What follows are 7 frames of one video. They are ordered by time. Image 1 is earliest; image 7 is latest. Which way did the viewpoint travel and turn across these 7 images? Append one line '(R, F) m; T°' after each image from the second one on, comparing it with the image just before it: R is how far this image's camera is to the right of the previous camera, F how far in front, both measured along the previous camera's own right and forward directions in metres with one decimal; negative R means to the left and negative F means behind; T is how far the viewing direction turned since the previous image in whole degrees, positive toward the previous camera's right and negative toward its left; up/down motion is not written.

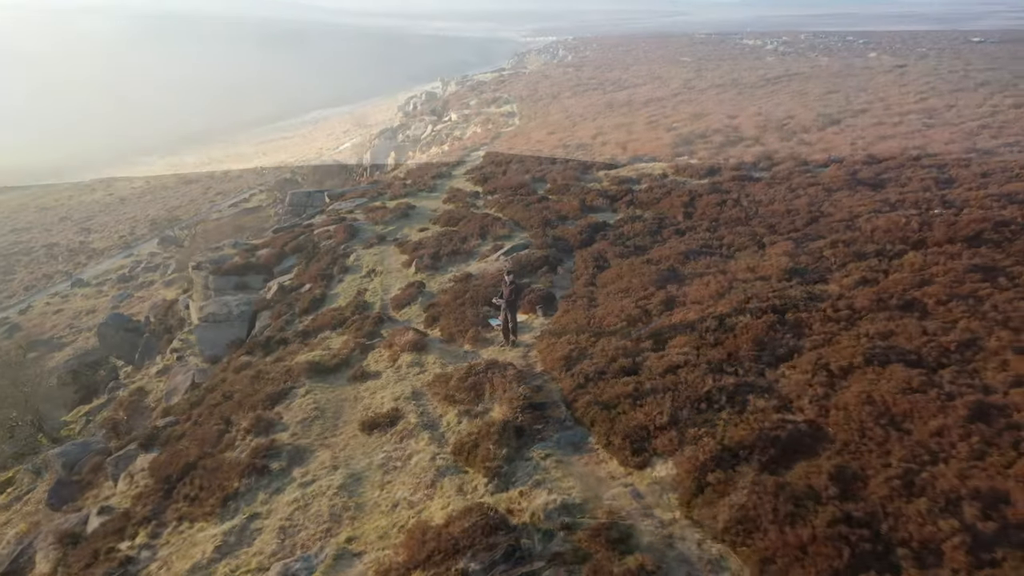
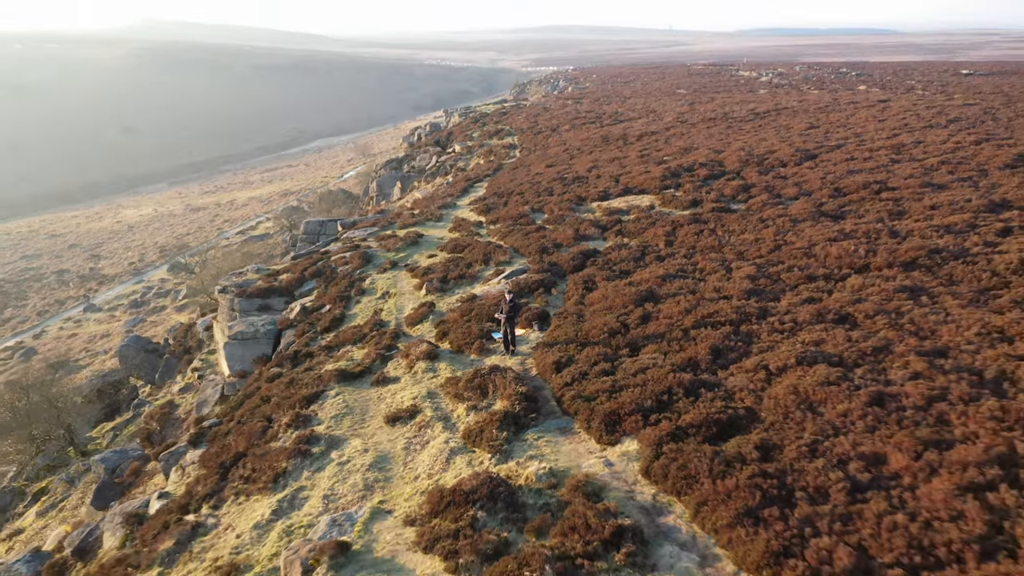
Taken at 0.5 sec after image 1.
(0.0, -1.7) m; 0°
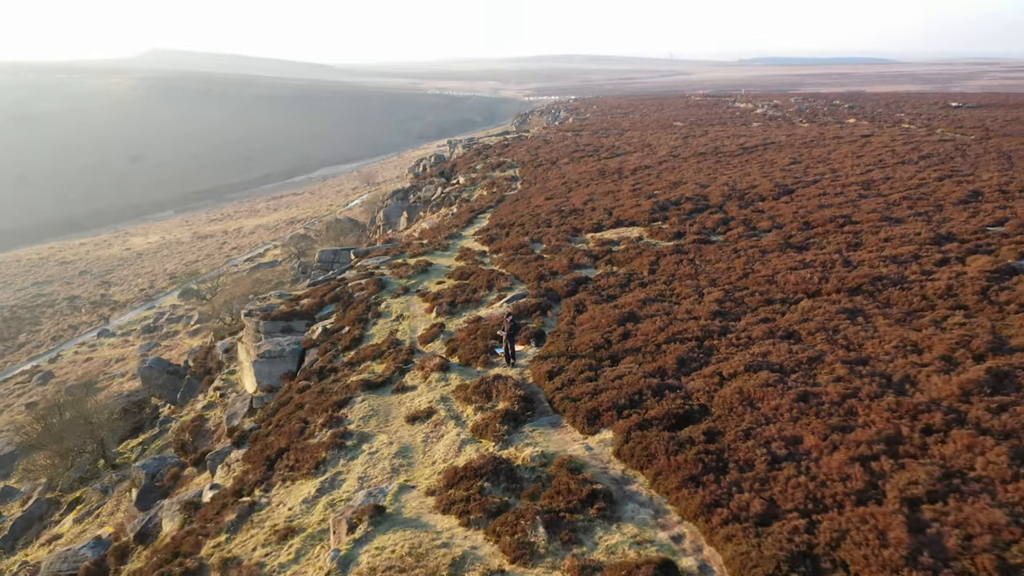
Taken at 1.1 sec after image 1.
(0.0, -2.0) m; 0°
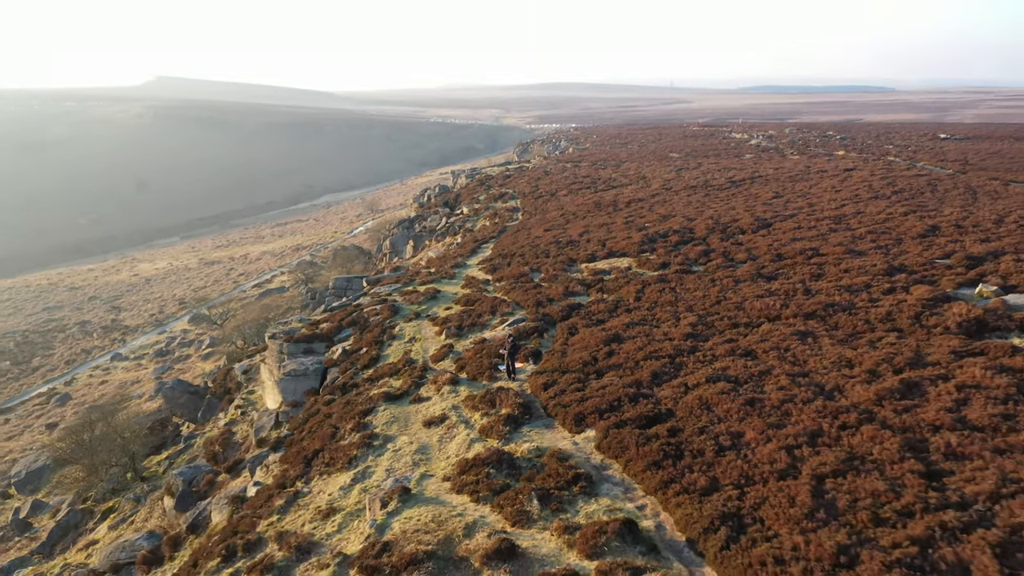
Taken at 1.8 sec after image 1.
(0.0, -2.3) m; 0°
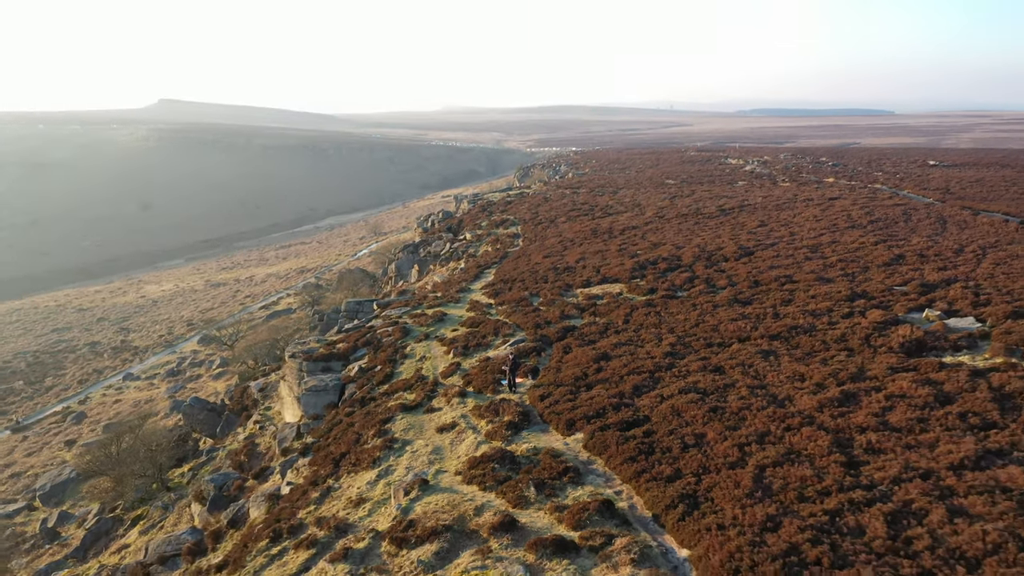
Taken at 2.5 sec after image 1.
(0.0, -2.3) m; 0°
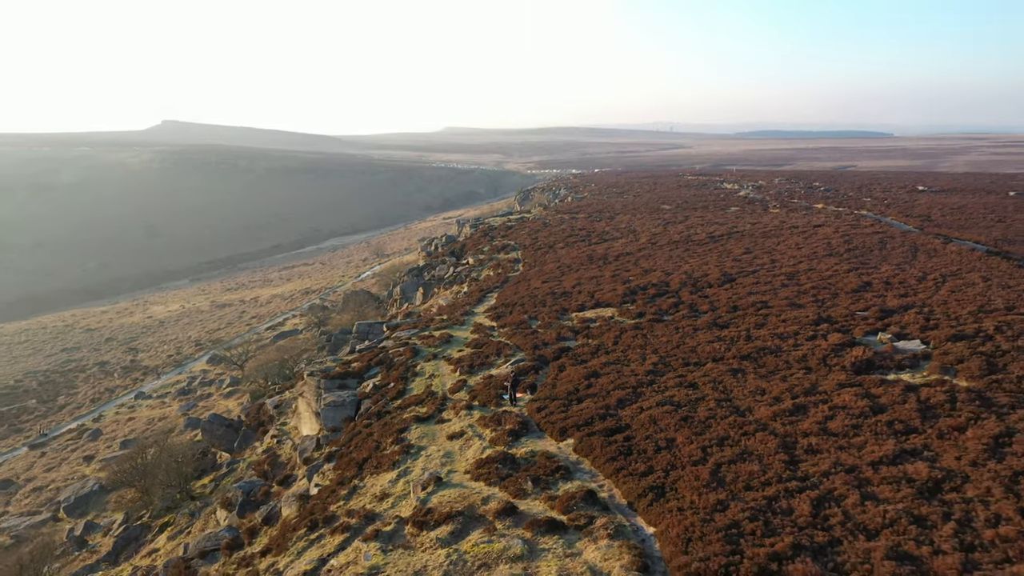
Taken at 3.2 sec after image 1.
(0.0, -2.6) m; 0°
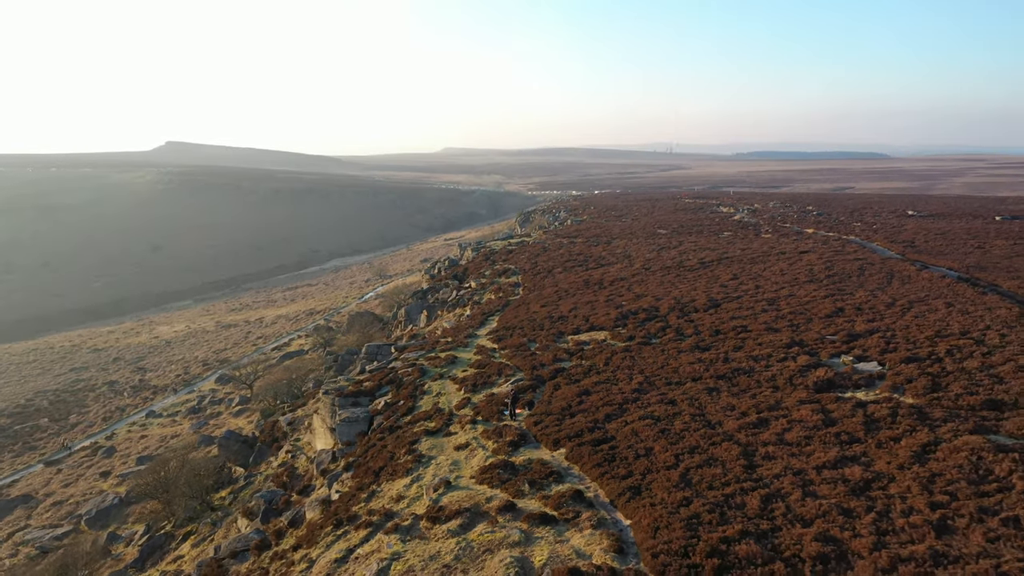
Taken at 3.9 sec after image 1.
(0.0, -2.5) m; 0°
